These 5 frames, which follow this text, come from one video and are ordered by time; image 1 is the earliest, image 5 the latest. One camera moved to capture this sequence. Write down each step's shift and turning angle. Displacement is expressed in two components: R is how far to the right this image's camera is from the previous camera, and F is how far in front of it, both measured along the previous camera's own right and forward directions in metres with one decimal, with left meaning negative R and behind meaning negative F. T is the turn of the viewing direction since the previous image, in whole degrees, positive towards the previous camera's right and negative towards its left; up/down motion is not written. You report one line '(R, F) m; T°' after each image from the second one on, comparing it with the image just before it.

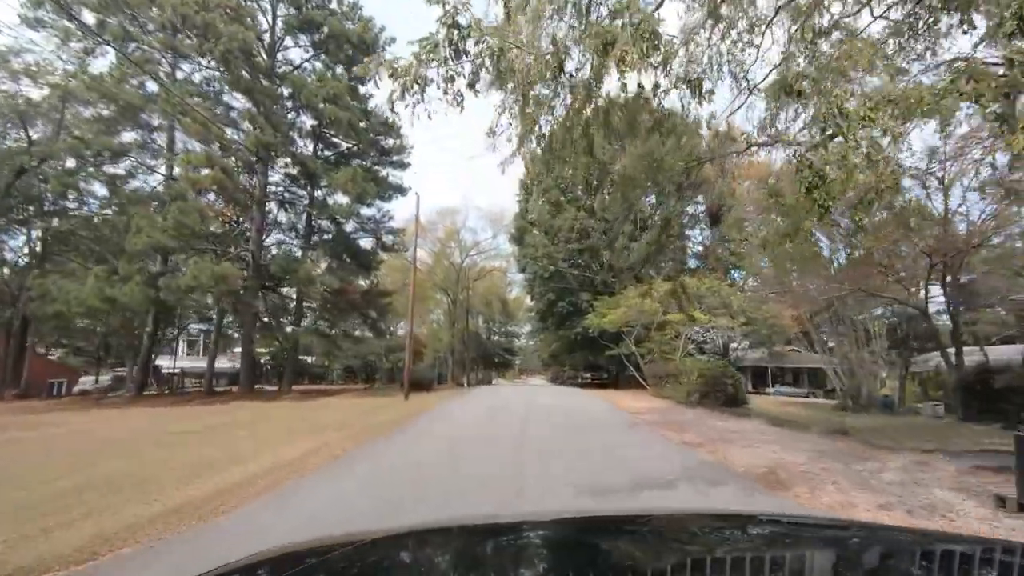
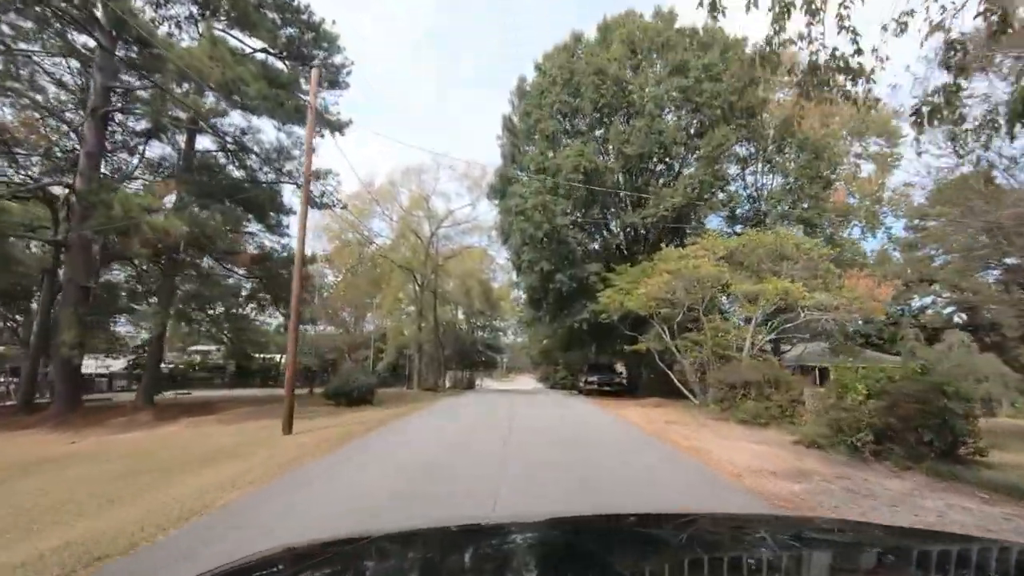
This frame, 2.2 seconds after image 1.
(+0.1, +1.1) m; +1°
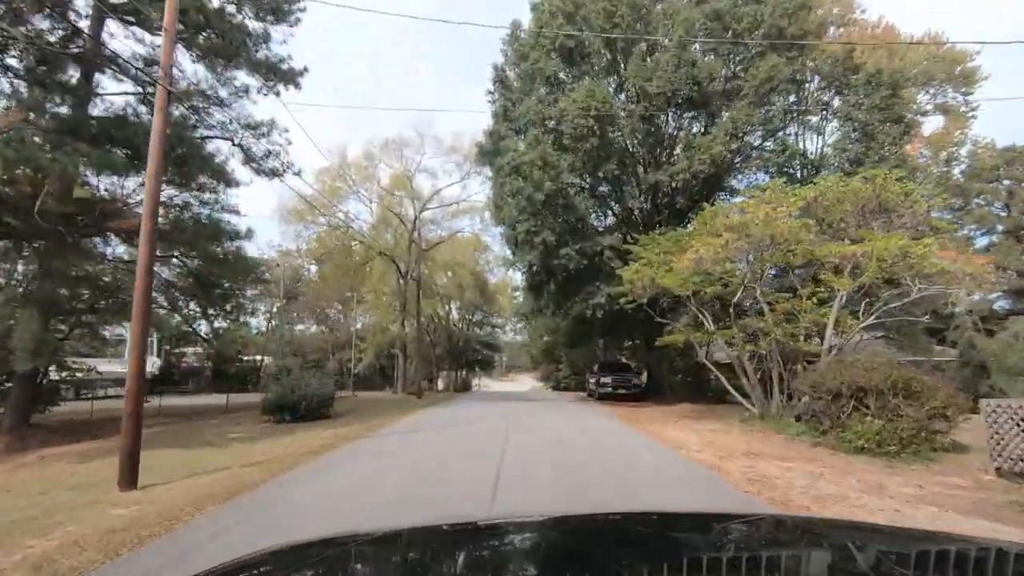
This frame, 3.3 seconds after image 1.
(0.0, +0.5) m; 0°
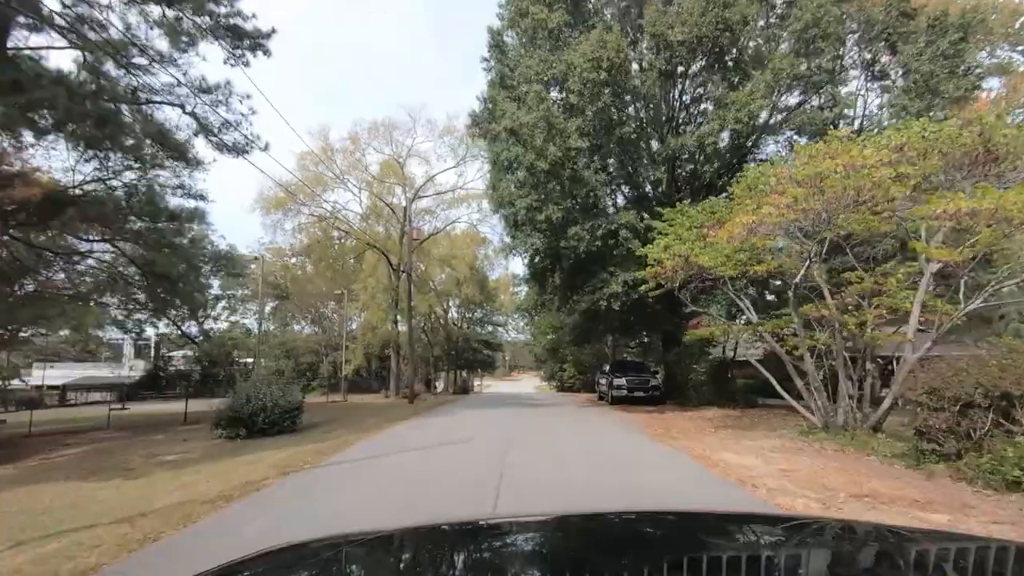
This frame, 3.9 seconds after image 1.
(0.0, -1.3) m; -1°
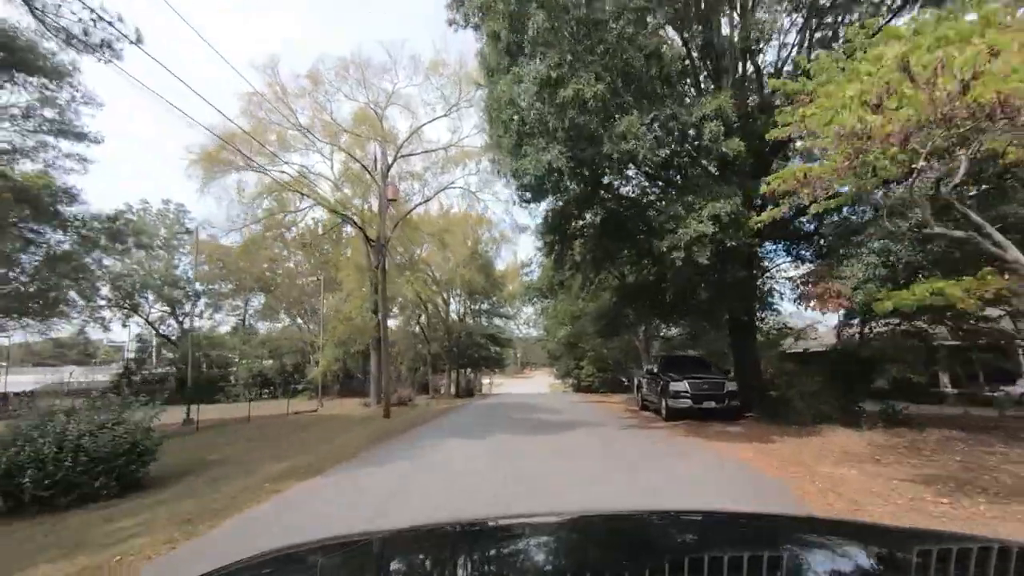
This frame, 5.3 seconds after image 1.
(-0.1, +0.8) m; 0°
